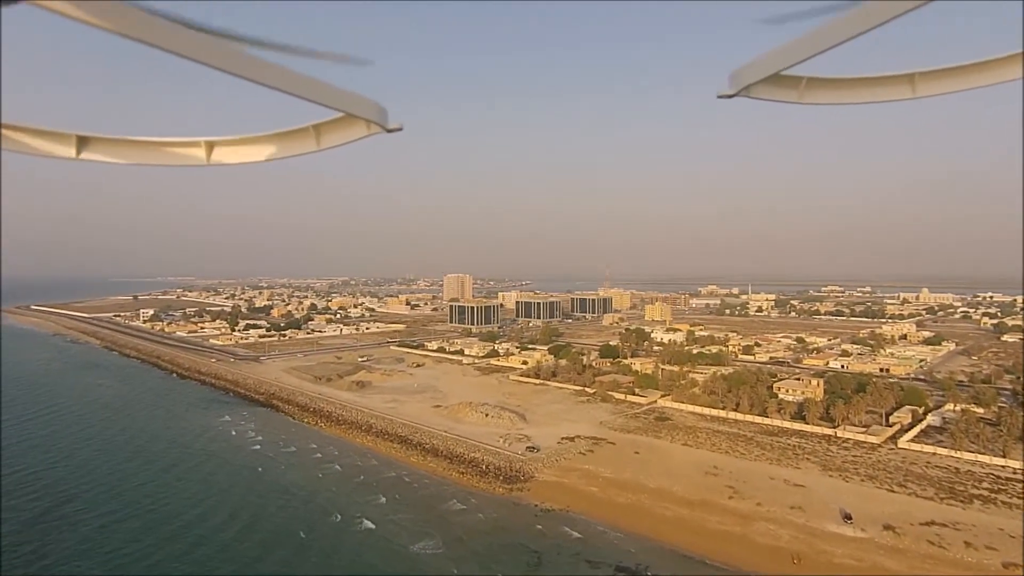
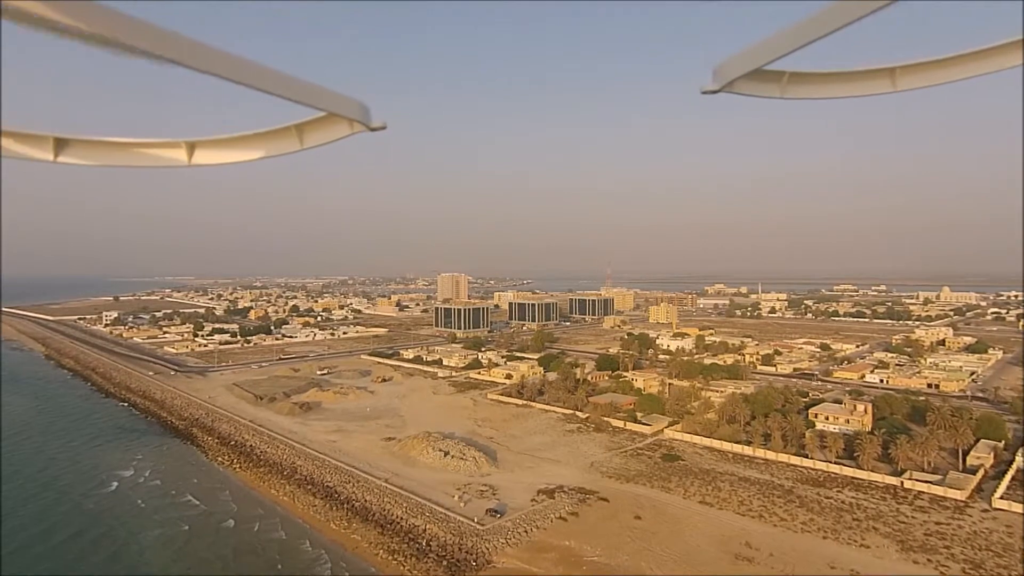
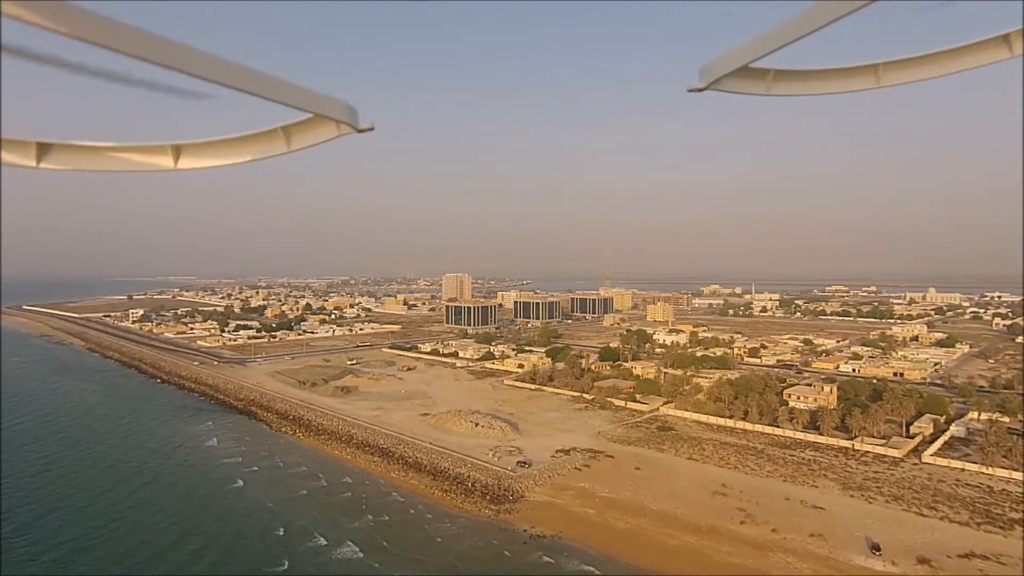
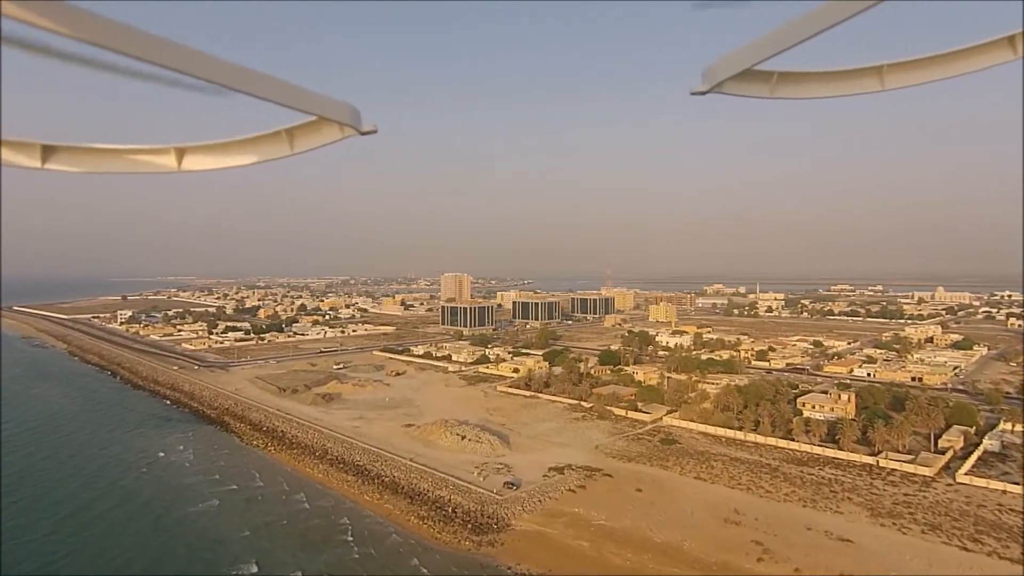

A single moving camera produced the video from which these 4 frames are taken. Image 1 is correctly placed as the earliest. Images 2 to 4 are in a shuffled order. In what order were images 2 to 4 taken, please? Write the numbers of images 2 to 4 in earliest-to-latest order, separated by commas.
3, 4, 2
